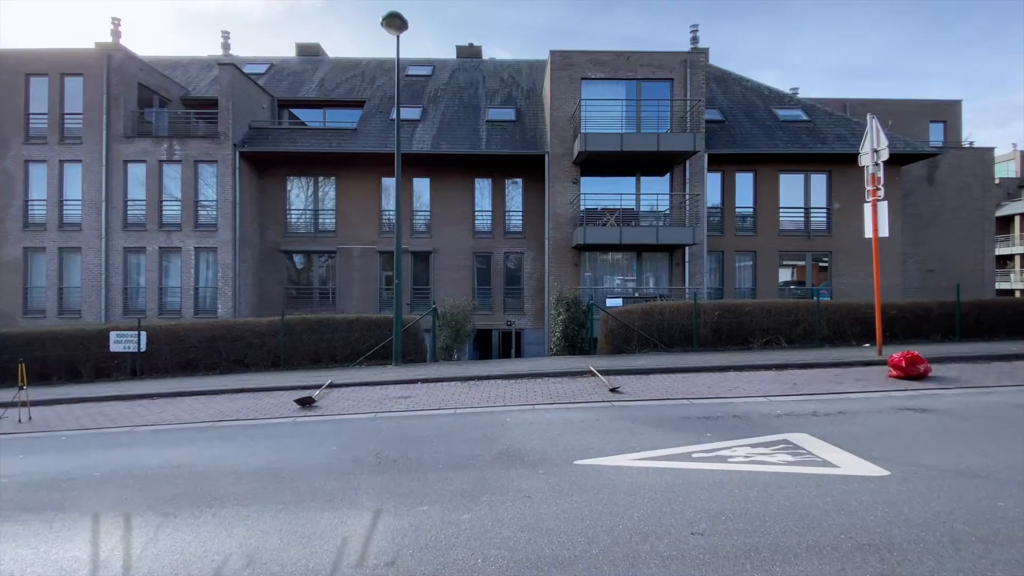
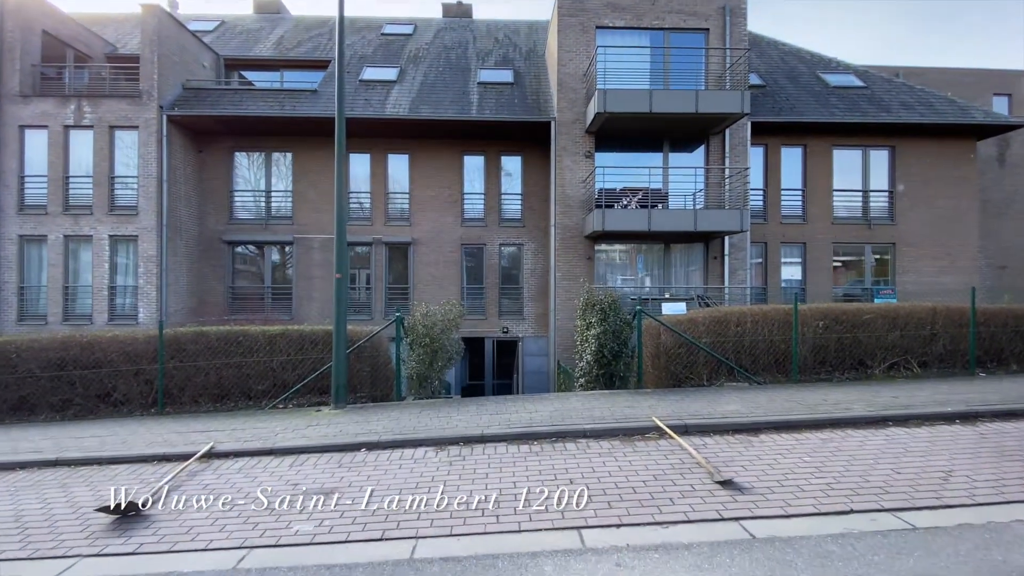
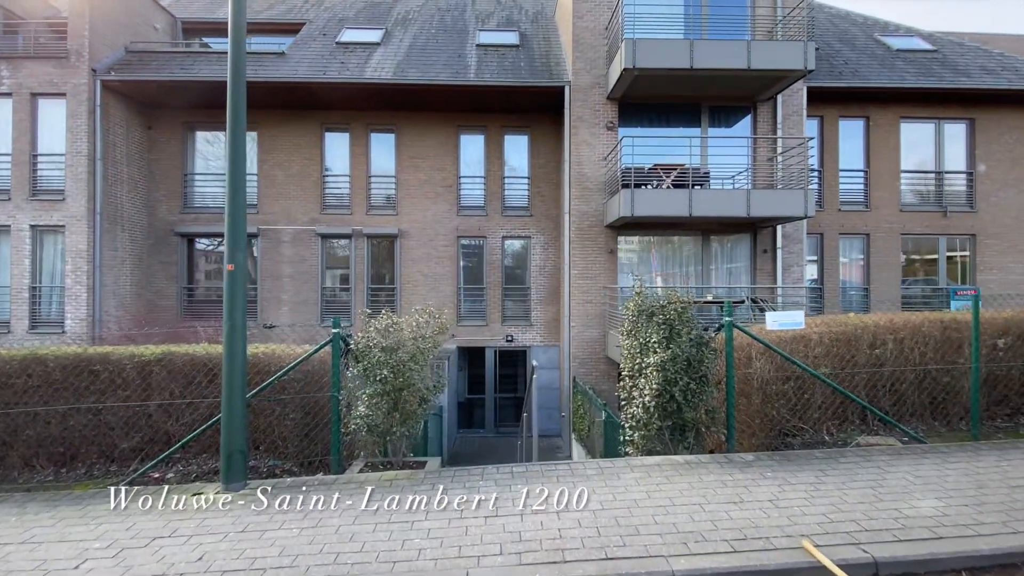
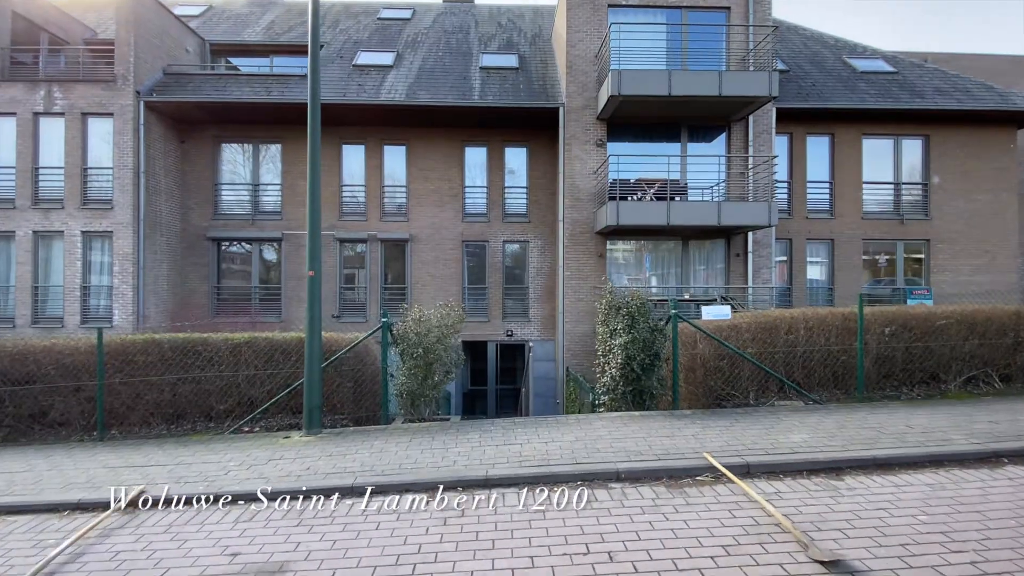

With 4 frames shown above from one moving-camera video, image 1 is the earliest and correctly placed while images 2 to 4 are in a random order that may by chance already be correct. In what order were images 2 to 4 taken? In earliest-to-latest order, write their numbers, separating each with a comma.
2, 4, 3
